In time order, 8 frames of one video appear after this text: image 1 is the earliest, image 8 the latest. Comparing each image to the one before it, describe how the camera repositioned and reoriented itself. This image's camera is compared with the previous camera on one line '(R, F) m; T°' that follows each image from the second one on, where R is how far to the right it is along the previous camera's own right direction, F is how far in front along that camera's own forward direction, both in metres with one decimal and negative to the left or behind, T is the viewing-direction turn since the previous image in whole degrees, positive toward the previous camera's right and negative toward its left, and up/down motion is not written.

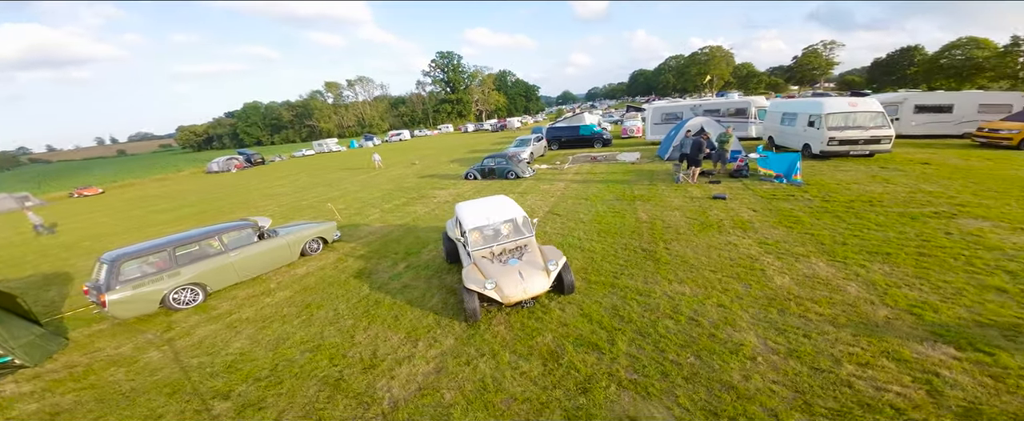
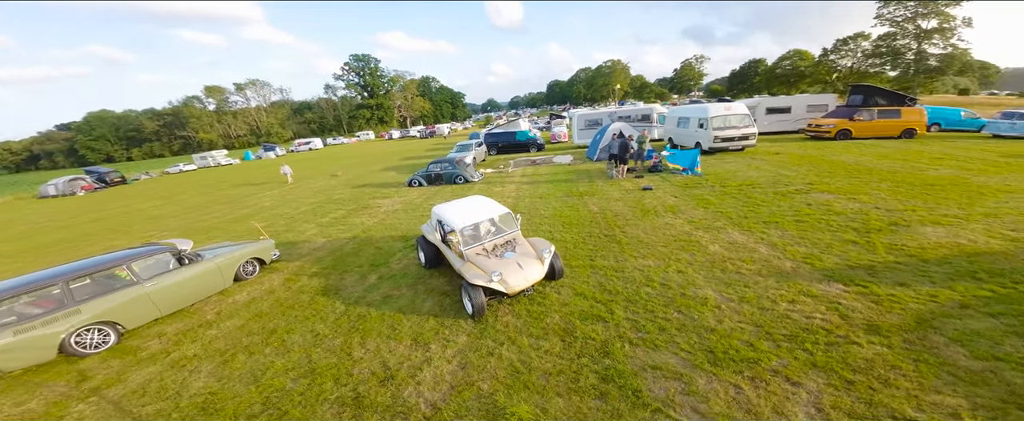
(-1.3, -0.1) m; +14°
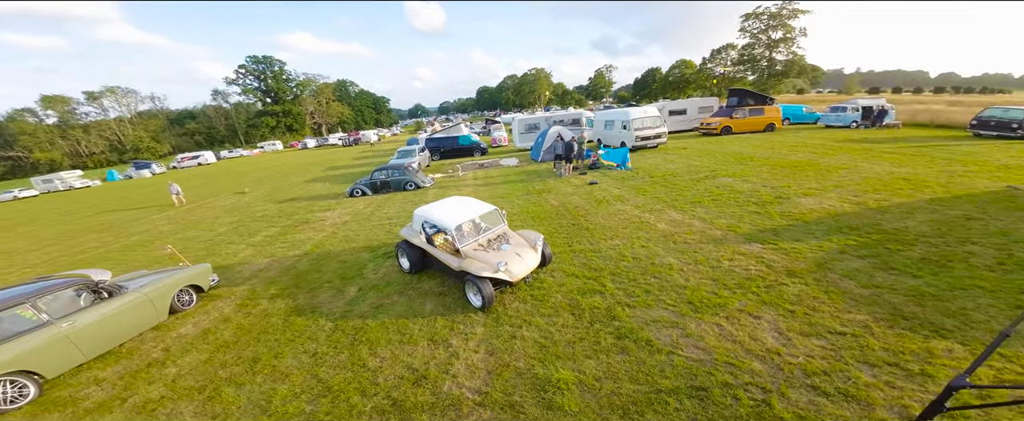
(-1.3, -0.2) m; +13°
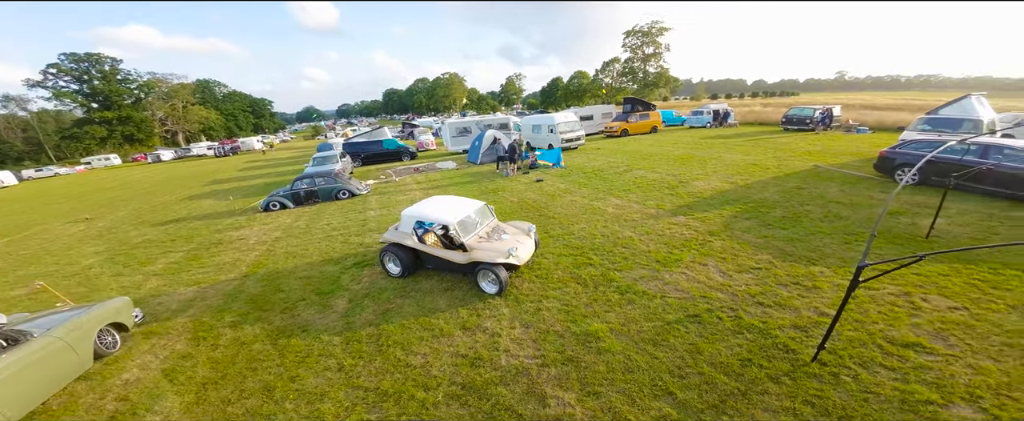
(-1.9, -0.3) m; +17°
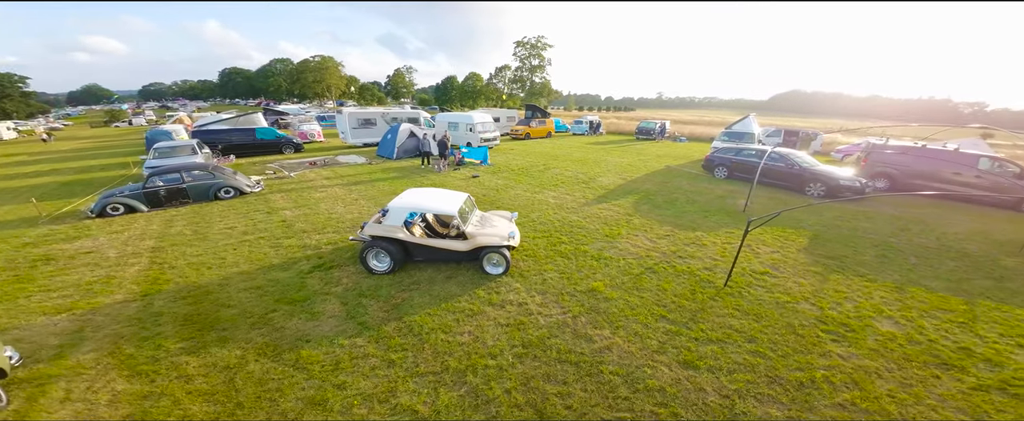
(-2.6, -0.2) m; +22°
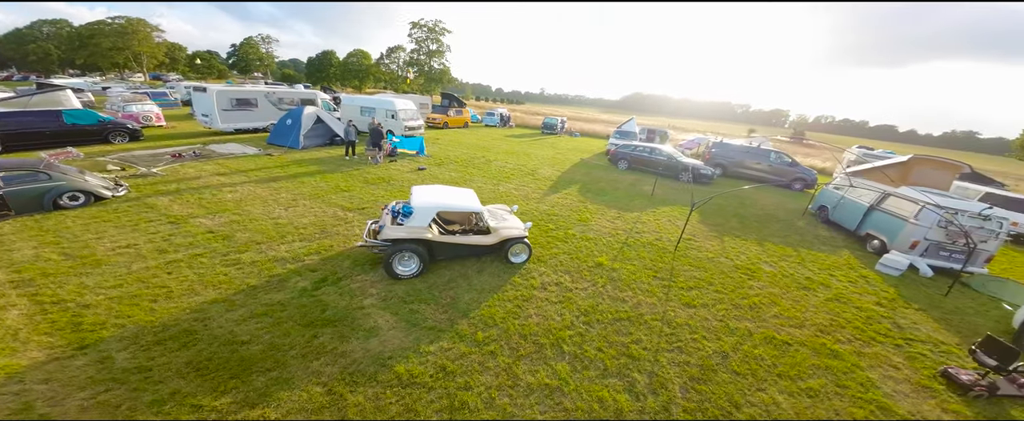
(-3.1, 0.0) m; +21°
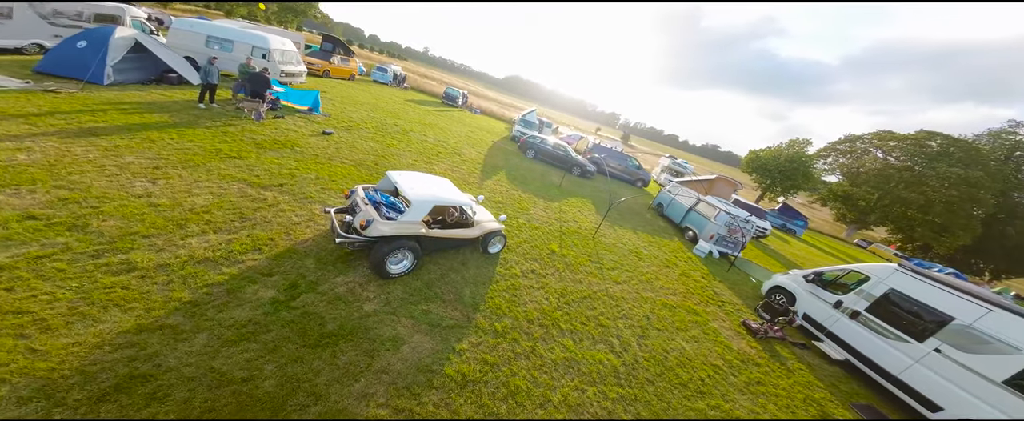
(-2.8, +0.1) m; +26°
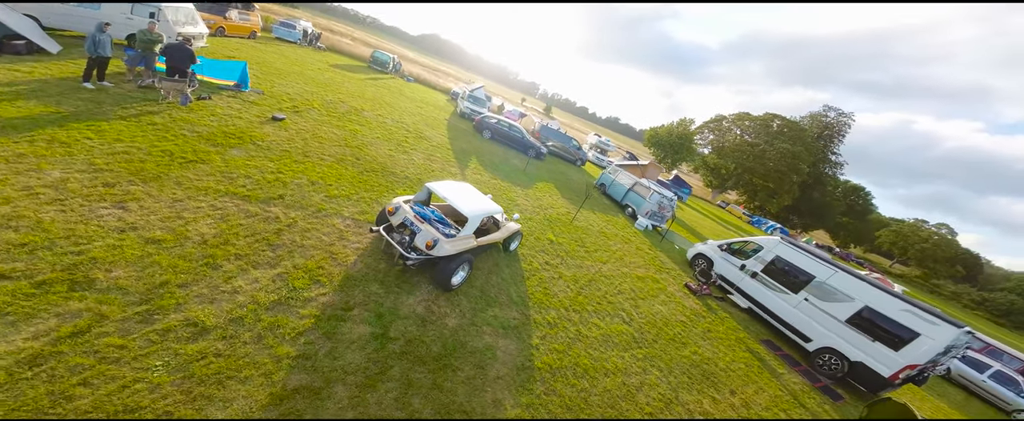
(-2.8, -0.3) m; +16°
